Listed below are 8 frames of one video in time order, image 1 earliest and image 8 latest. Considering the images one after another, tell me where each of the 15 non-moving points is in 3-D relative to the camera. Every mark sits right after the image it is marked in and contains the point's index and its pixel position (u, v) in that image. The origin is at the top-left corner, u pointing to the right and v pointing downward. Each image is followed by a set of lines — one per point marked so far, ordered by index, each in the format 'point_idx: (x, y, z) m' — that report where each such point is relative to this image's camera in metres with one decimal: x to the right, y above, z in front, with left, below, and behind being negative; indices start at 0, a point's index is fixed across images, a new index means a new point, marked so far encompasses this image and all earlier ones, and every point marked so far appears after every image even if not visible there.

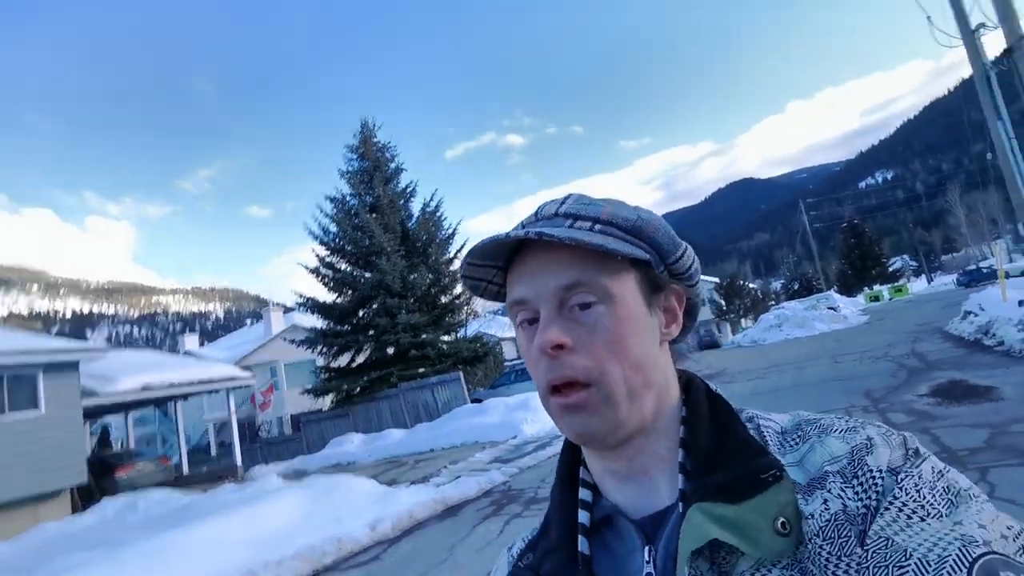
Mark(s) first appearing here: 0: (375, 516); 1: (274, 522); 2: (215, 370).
0: (-1.8, -2.9, +7.5) m
1: (-2.9, -2.8, +7.1) m
2: (-10.0, -2.8, +19.3) m
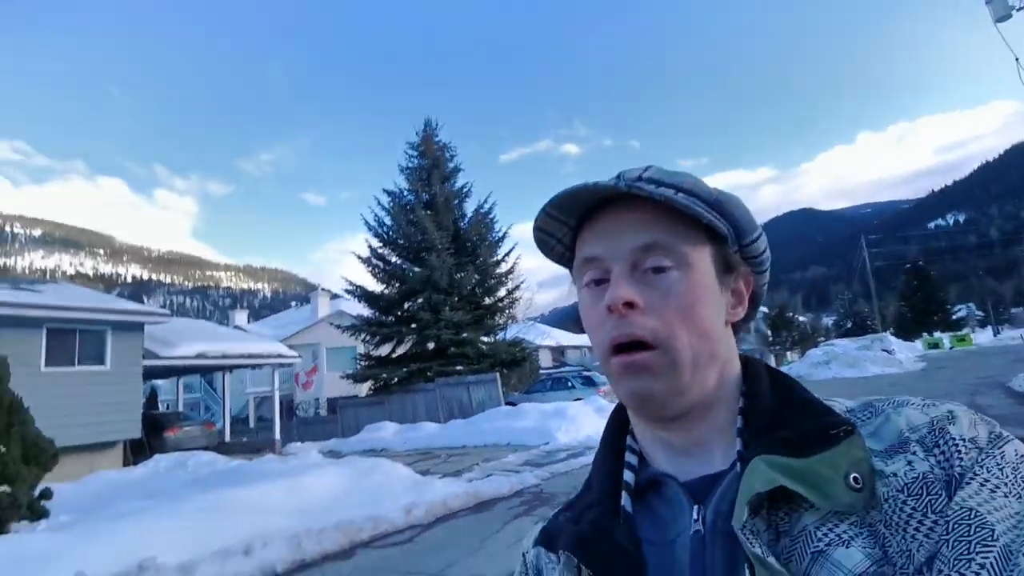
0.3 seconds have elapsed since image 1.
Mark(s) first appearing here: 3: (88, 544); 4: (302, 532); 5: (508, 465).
0: (-1.3, -2.8, +7.7) m
1: (-2.5, -2.6, +7.4) m
2: (-8.6, -2.0, +20.1) m
3: (-3.7, -2.3, +5.2) m
4: (-2.2, -2.6, +6.2) m
5: (-0.1, -3.4, +11.0) m
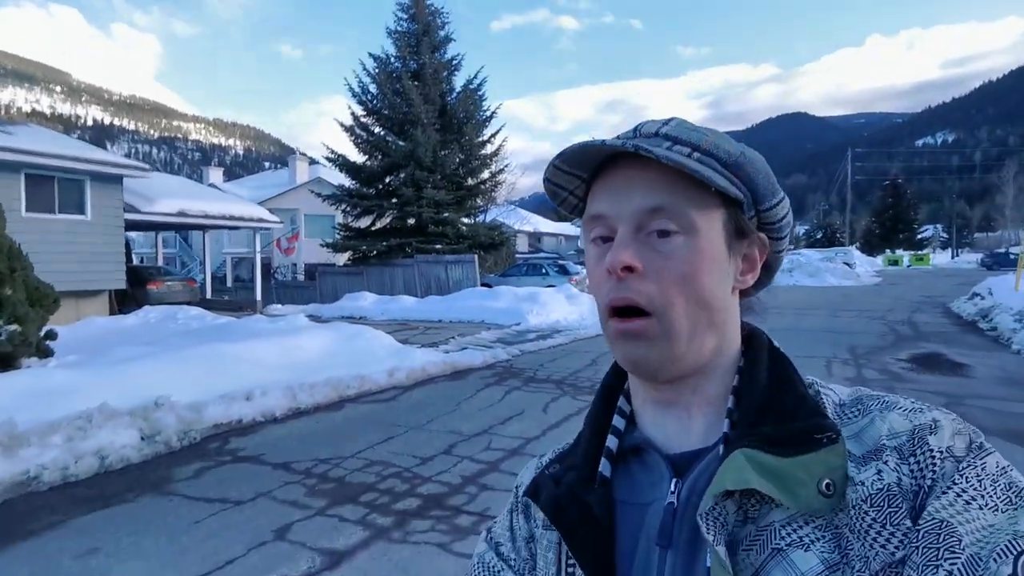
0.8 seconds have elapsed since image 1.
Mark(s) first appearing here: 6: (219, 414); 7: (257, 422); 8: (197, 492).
0: (-1.7, -1.1, +8.5) m
1: (-2.9, -0.9, +8.1) m
2: (-9.3, +2.8, +20.1) m
3: (-4.0, -0.9, +5.8) m
4: (-2.6, -1.2, +6.9) m
5: (-0.6, -1.1, +11.9) m
6: (-3.0, -1.3, +5.9) m
7: (-2.7, -1.4, +6.0) m
8: (-2.4, -1.5, +4.3) m
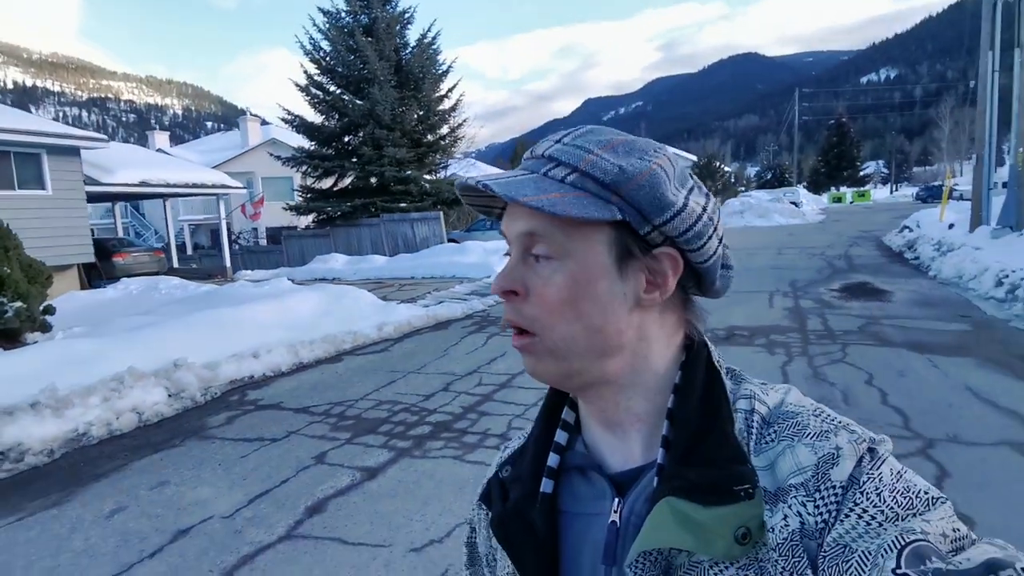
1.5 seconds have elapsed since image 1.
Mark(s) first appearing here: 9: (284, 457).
0: (-2.1, -0.5, +9.2) m
1: (-3.2, -0.4, +8.7) m
2: (-10.6, +3.9, +19.9) m
3: (-4.1, -0.7, +6.3) m
4: (-2.8, -0.7, +7.5) m
5: (-1.2, -0.1, +12.6) m
6: (-3.1, -0.9, +6.5) m
7: (-2.8, -1.0, +6.6) m
8: (-2.4, -1.3, +5.0) m
9: (-1.8, -1.3, +4.4) m
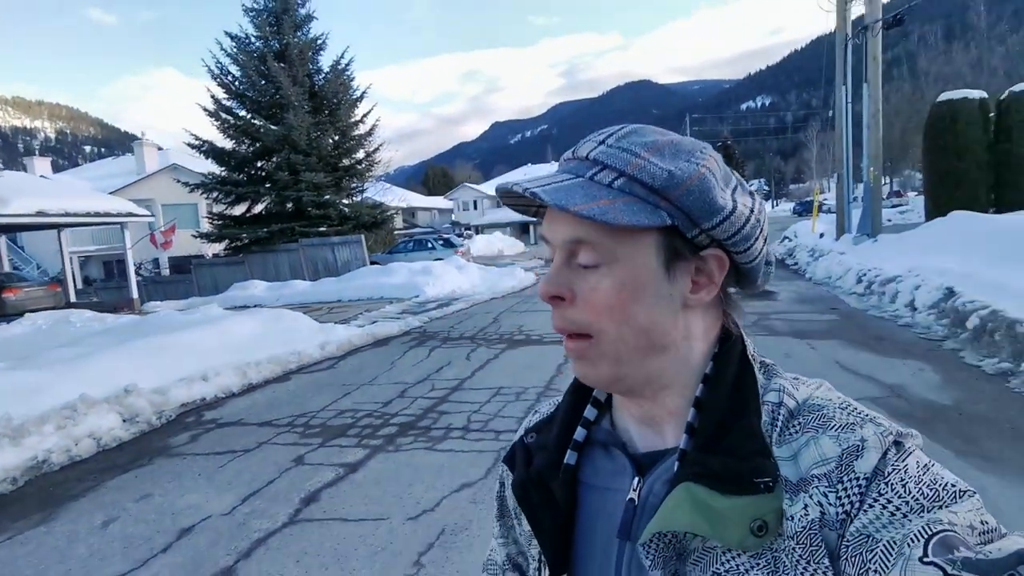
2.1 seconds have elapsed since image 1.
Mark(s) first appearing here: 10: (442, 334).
0: (-3.1, -0.8, +9.4) m
1: (-4.1, -0.7, +8.7) m
2: (-13.3, +2.8, +18.9) m
3: (-4.7, -1.0, +6.3) m
4: (-3.6, -1.0, +7.6) m
5: (-2.8, -0.6, +12.9) m
6: (-3.7, -1.2, +6.5) m
7: (-3.4, -1.3, +6.7) m
8: (-2.8, -1.5, +5.2) m
9: (-2.1, -1.4, +4.7) m
10: (-1.2, -0.8, +10.2) m
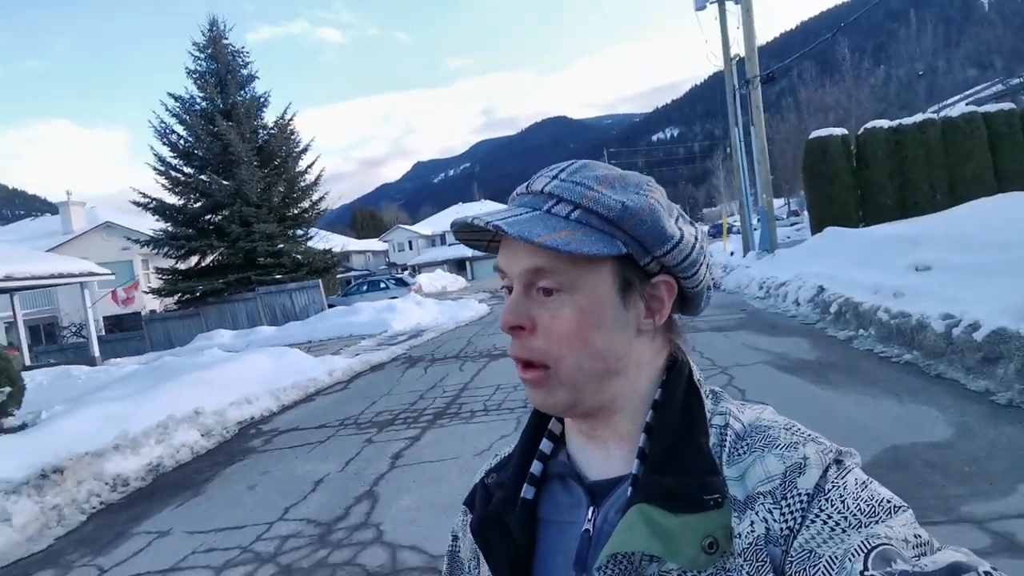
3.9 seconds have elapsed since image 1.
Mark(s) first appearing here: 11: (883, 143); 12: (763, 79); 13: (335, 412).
0: (-3.5, -1.5, +10.8) m
1: (-4.5, -1.4, +10.1) m
2: (-14.9, +0.8, +19.3) m
3: (-4.7, -1.5, +7.6) m
4: (-3.7, -1.6, +9.0) m
5: (-3.6, -1.5, +14.4) m
6: (-3.8, -1.7, +7.9) m
7: (-3.5, -1.8, +8.1) m
8: (-2.7, -1.8, +6.7) m
9: (-1.9, -1.7, +6.3) m
10: (-1.8, -1.4, +11.9) m
11: (+10.7, +4.2, +16.4) m
12: (+8.4, +7.0, +19.2) m
13: (-2.4, -1.7, +8.0) m
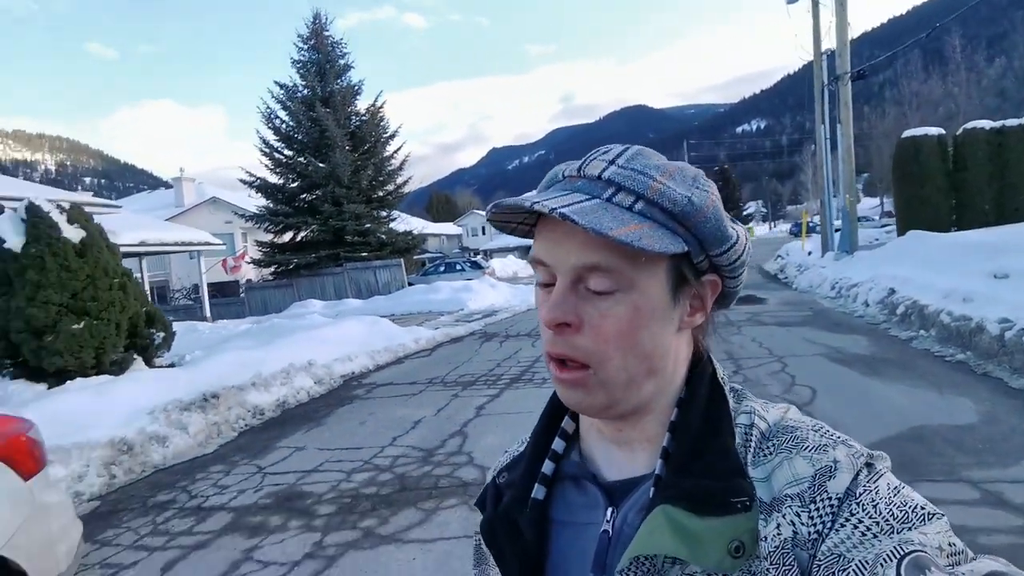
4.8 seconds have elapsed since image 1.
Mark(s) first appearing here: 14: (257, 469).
0: (-2.1, -1.0, +12.1) m
1: (-3.1, -0.9, +11.4) m
2: (-12.3, +2.0, +21.7) m
3: (-3.7, -1.1, +9.0) m
4: (-2.5, -1.2, +10.3) m
5: (-1.8, -0.9, +15.7) m
6: (-2.7, -1.3, +9.2) m
7: (-2.4, -1.4, +9.4) m
8: (-1.8, -1.5, +7.9) m
9: (-1.0, -1.4, +7.4) m
10: (-0.2, -1.0, +12.9) m
11: (+12.9, +3.9, +15.9) m
12: (+11.2, +6.9, +18.8) m
13: (-1.4, -1.3, +9.2) m
14: (-2.4, -1.7, +5.3) m
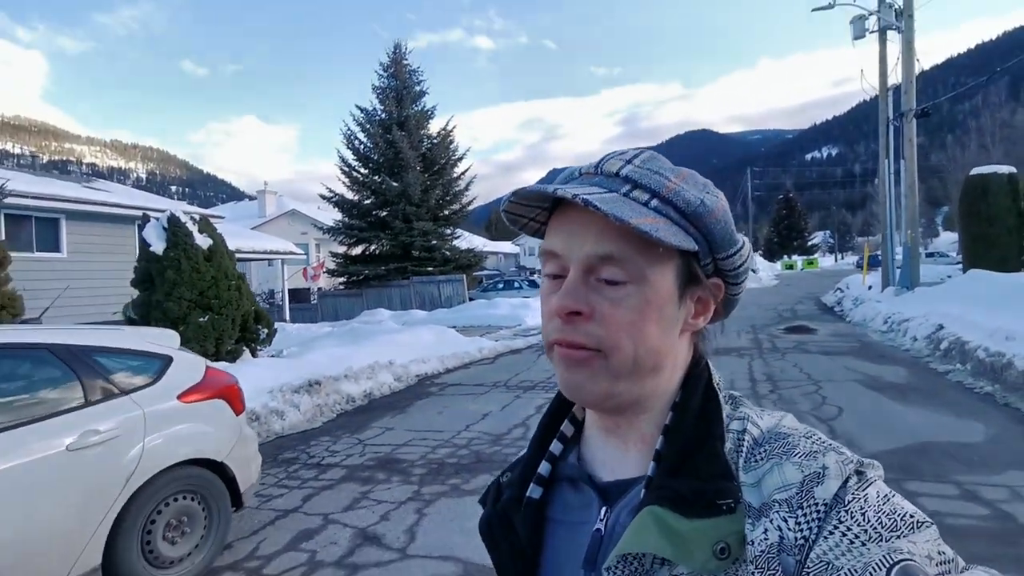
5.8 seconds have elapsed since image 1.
0: (-0.8, -1.4, +13.3) m
1: (-1.9, -1.1, +12.7) m
2: (-10.0, +1.8, +23.9) m
3: (-2.7, -1.2, +10.3) m
4: (-1.4, -1.4, +11.5) m
5: (-0.2, -1.4, +16.8) m
6: (-1.7, -1.5, +10.5) m
7: (-1.4, -1.6, +10.6) m
8: (-0.9, -1.7, +9.0) m
9: (-0.2, -1.6, +8.5) m
10: (+1.1, -1.5, +13.9) m
11: (+14.7, +2.8, +15.7) m
12: (+13.4, +5.7, +18.9) m
13: (-0.4, -1.6, +10.3) m
14: (-1.8, -1.7, +6.5) m
